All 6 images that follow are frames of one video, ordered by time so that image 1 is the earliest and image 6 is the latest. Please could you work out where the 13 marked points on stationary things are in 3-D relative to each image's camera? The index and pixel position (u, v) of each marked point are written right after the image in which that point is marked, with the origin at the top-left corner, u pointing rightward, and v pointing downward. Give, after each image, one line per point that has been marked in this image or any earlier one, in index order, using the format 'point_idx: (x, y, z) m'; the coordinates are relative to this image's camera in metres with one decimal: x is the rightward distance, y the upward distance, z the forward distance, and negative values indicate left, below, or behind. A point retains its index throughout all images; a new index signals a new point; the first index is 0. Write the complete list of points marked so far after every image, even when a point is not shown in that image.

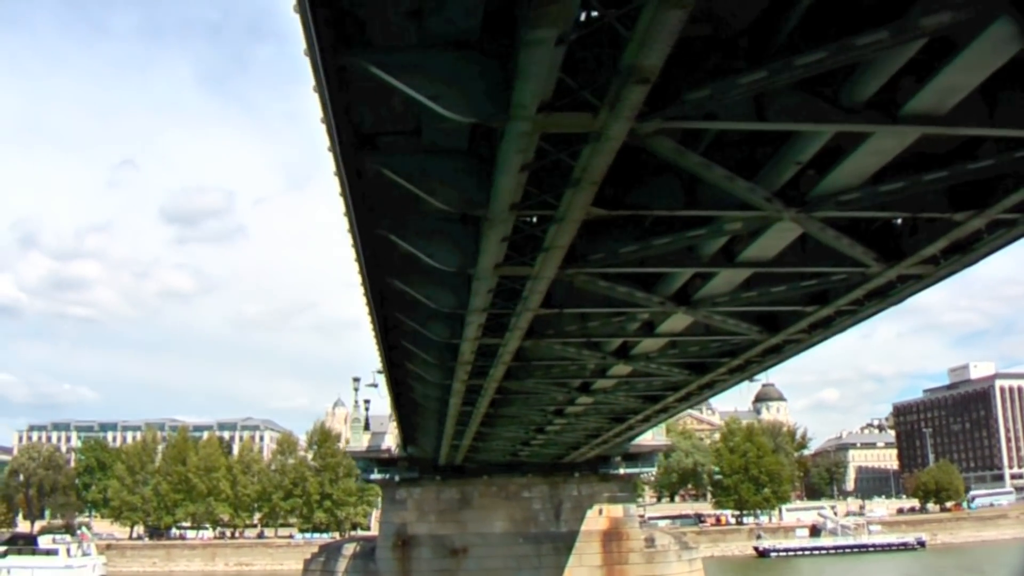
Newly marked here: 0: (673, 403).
0: (+1.9, -1.3, +15.7) m
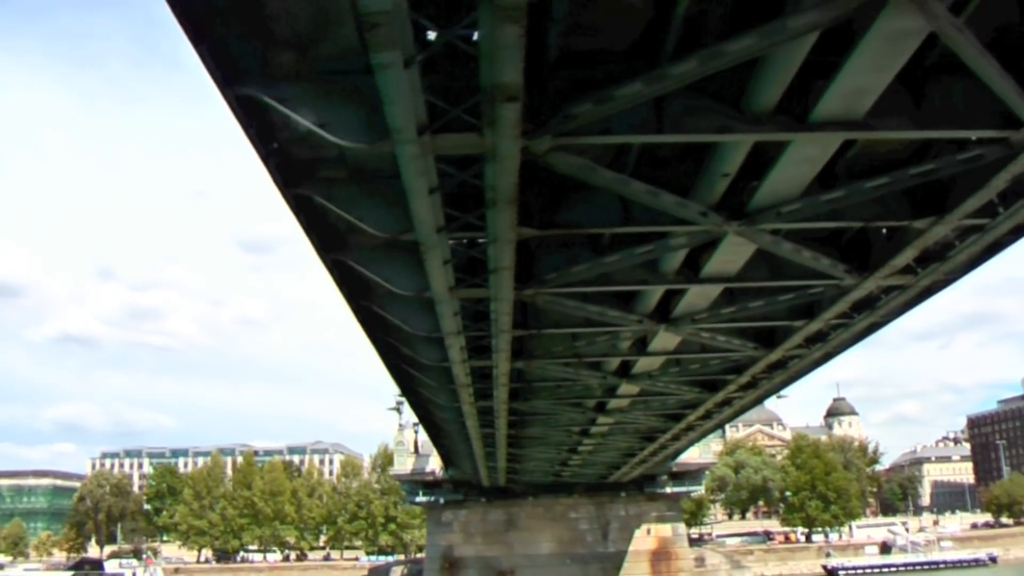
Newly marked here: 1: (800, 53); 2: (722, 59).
0: (+2.1, -1.4, +15.4) m
1: (+1.5, +1.2, +7.1) m
2: (+1.0, +1.1, +6.9) m
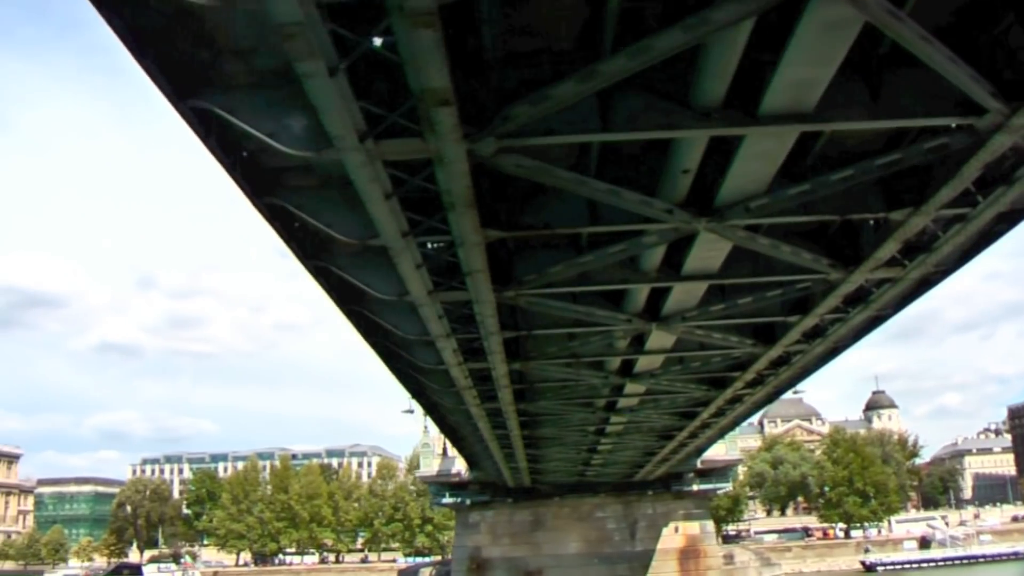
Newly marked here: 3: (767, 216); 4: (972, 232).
0: (+2.2, -1.4, +15.2) m
1: (+1.1, +1.2, +7.0) m
2: (+0.7, +1.1, +6.8) m
3: (+1.7, +0.5, +9.1) m
4: (+3.2, +0.4, +9.5) m
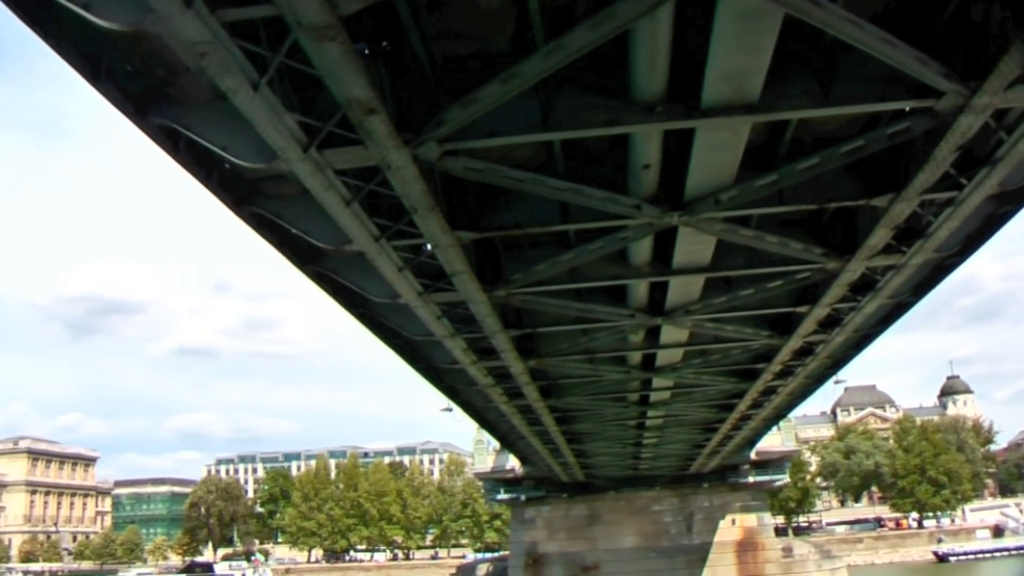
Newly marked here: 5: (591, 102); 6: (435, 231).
0: (+2.6, -1.3, +15.0) m
1: (+0.7, +1.2, +6.9) m
2: (+0.3, +1.1, +6.7) m
3: (+1.5, +0.5, +9.0) m
4: (+3.0, +0.5, +9.2) m
5: (+0.4, +1.0, +7.7) m
6: (-0.5, +0.4, +8.9) m
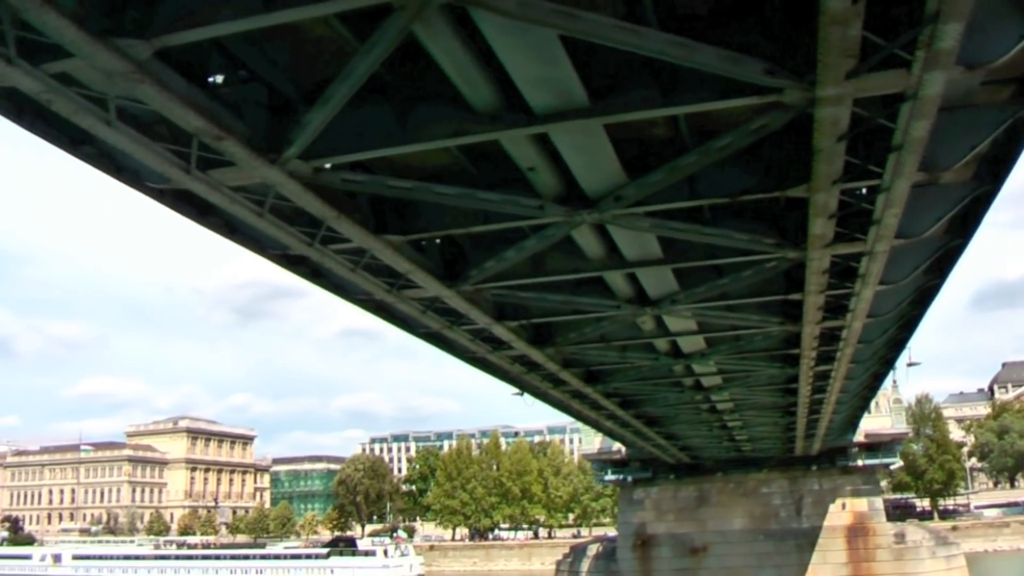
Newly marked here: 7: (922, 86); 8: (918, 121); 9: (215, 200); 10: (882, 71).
0: (+3.3, -1.1, +14.6) m
1: (-0.3, +1.2, +7.1) m
2: (-0.8, +1.1, +7.0) m
3: (+0.9, +0.5, +8.9) m
4: (+2.5, +0.5, +8.9) m
5: (-0.4, +1.0, +7.9) m
6: (-1.0, +0.3, +9.3) m
7: (+2.1, +1.0, +7.2) m
8: (+2.2, +0.9, +7.6) m
9: (-1.9, +0.6, +8.7) m
10: (+1.9, +1.1, +7.0) m
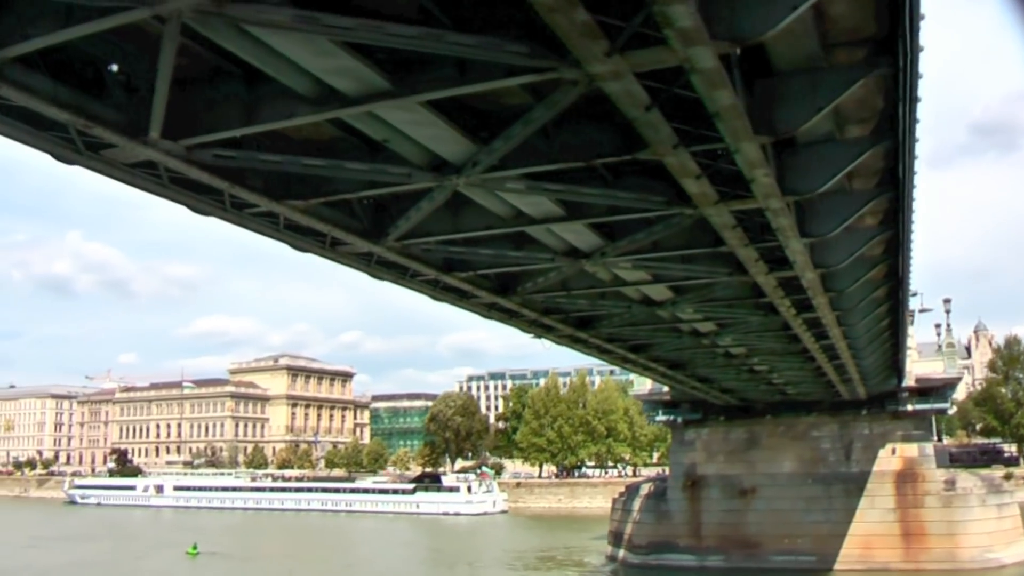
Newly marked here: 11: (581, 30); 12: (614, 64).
0: (+3.3, -0.5, +14.6) m
1: (-1.4, +1.3, +7.6) m
2: (-1.9, +1.2, +7.6) m
3: (0.0, +0.8, +9.2) m
4: (+1.5, +0.8, +8.9) m
5: (-1.4, +1.2, +8.4) m
6: (-1.8, +0.6, +9.9) m
7: (+1.0, +1.2, +7.3) m
8: (+1.1, +1.1, +7.7) m
9: (-2.7, +0.8, +9.5) m
10: (+0.7, +1.3, +7.2) m
11: (+0.3, +1.3, +6.7) m
12: (+0.5, +1.2, +7.3) m
